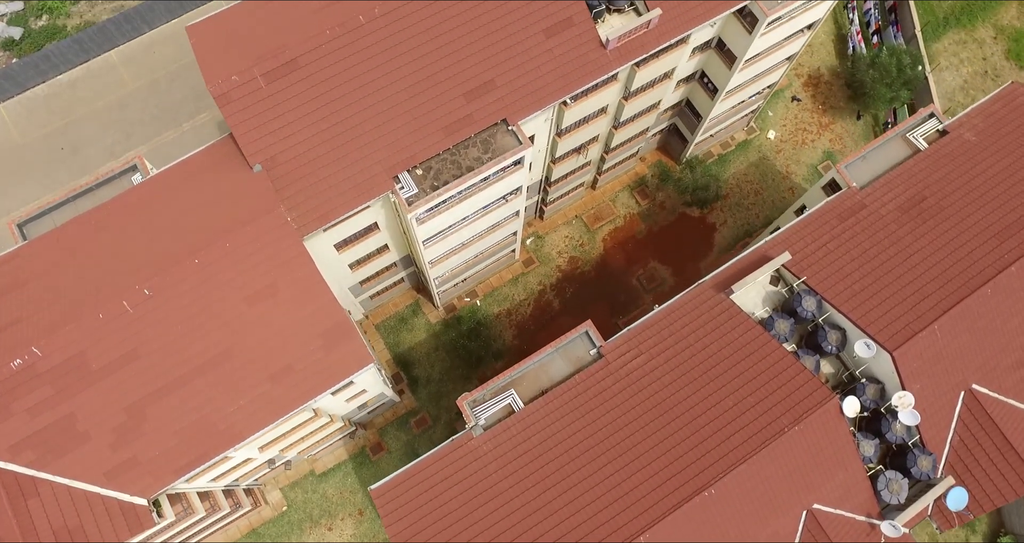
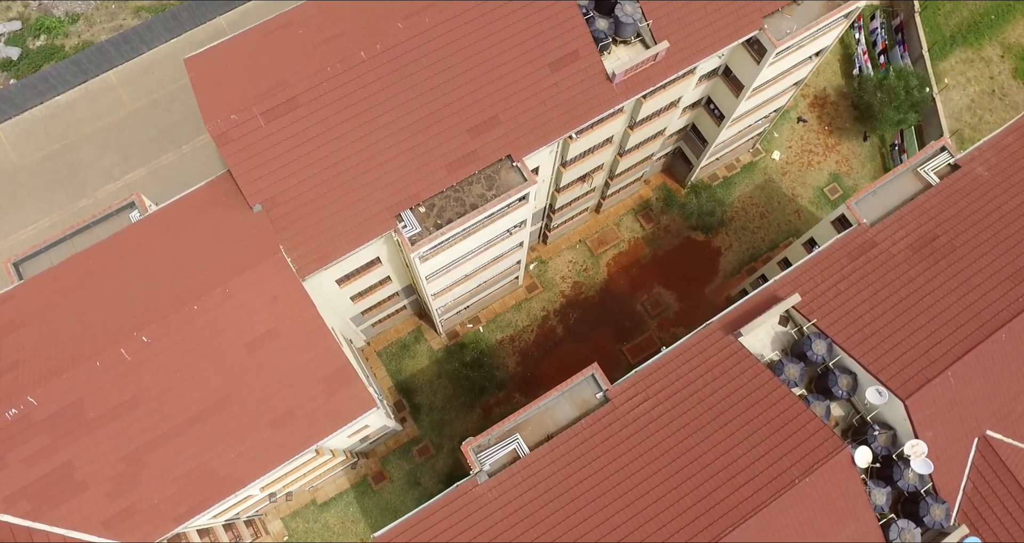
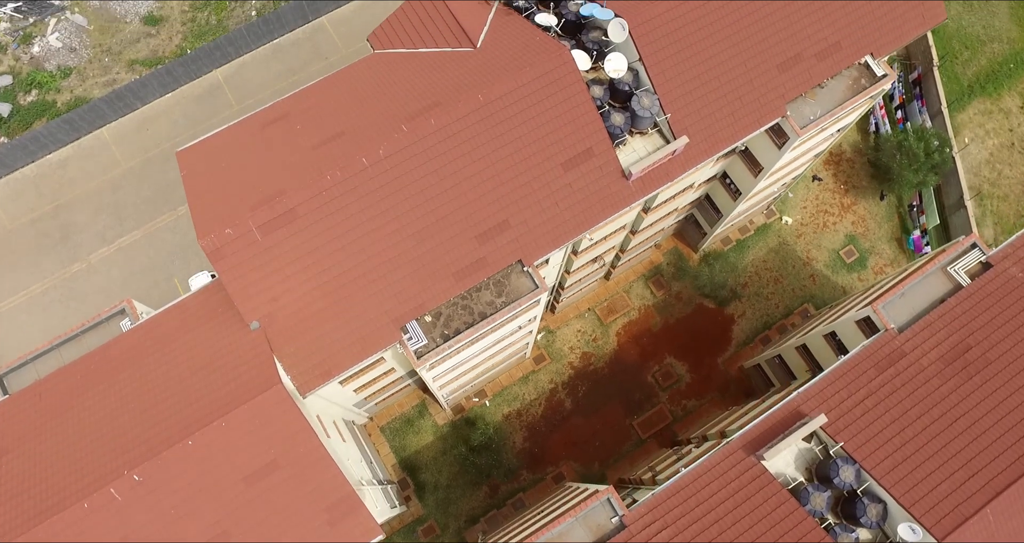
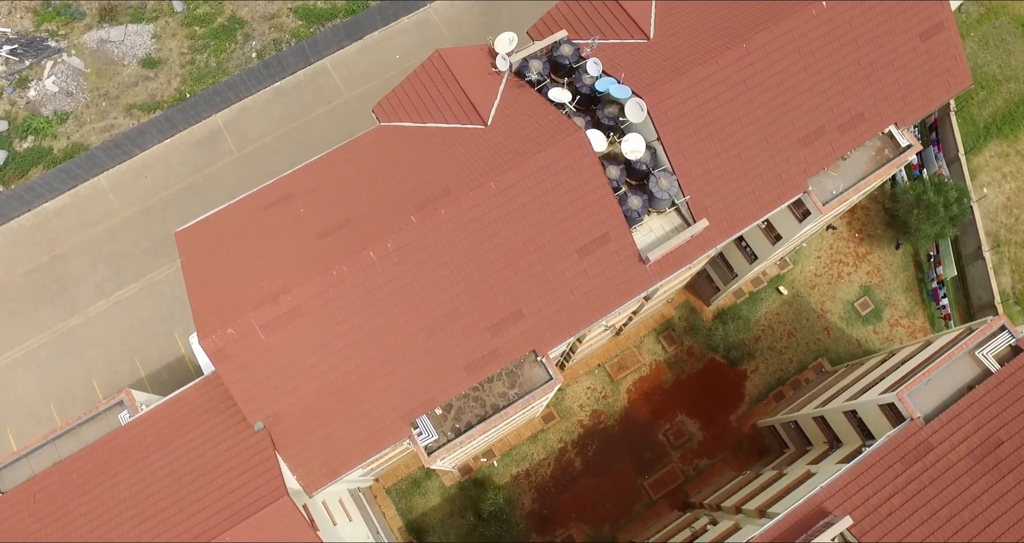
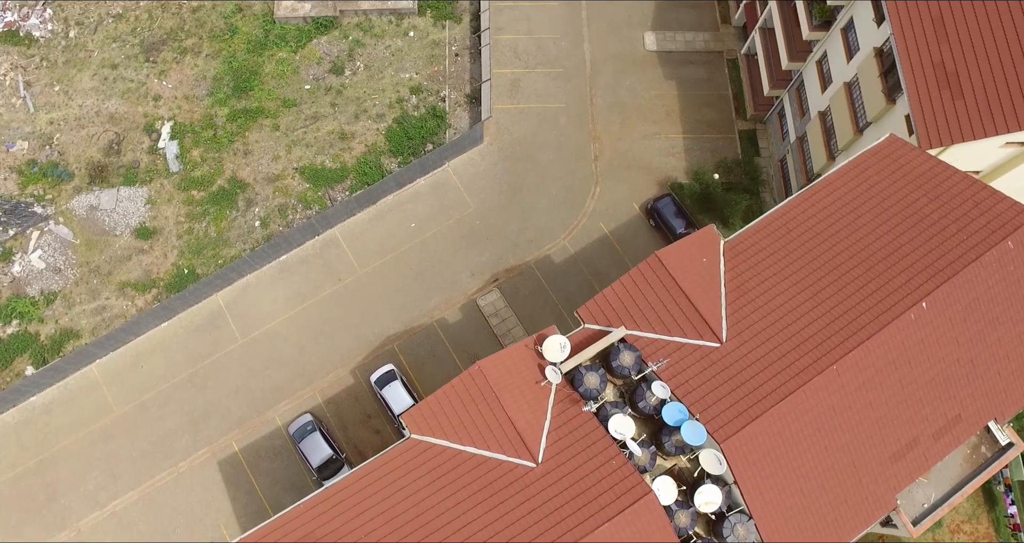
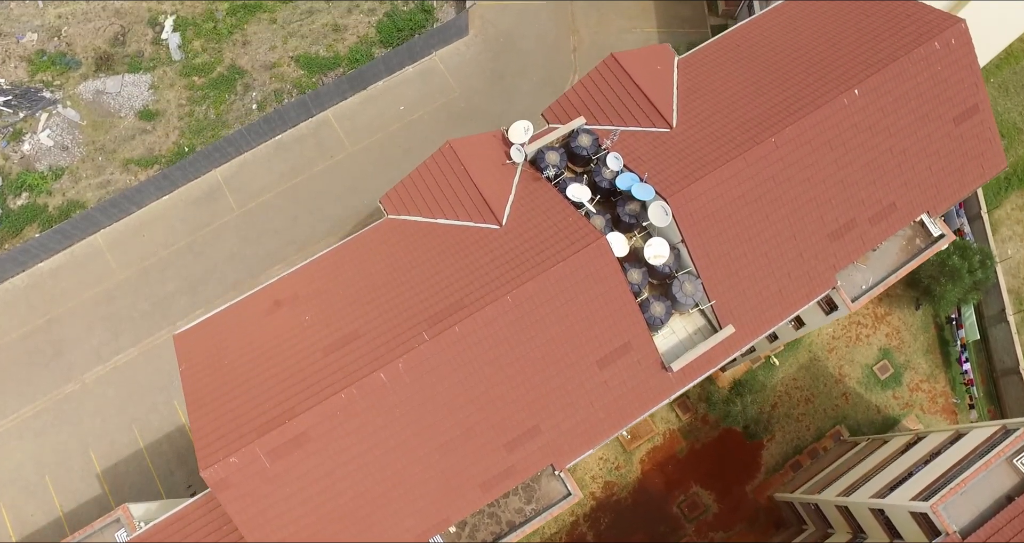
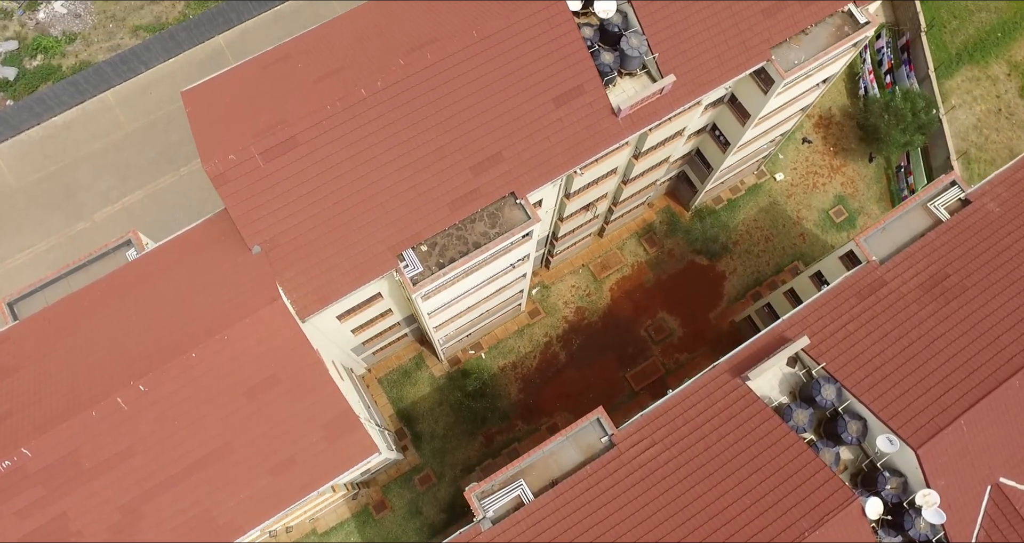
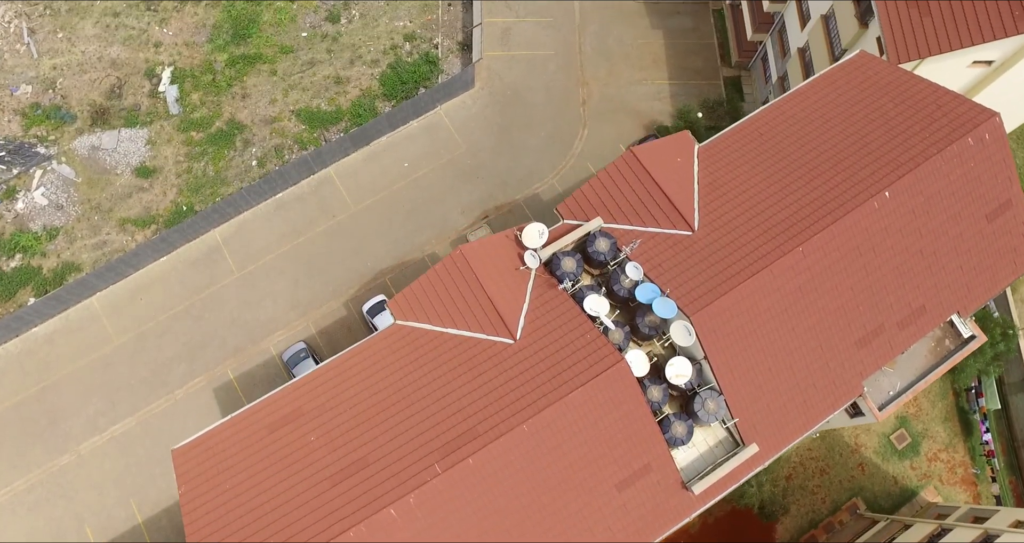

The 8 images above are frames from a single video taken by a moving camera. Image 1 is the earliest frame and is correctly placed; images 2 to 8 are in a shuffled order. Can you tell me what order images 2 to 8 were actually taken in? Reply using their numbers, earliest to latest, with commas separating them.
2, 7, 3, 4, 6, 8, 5
